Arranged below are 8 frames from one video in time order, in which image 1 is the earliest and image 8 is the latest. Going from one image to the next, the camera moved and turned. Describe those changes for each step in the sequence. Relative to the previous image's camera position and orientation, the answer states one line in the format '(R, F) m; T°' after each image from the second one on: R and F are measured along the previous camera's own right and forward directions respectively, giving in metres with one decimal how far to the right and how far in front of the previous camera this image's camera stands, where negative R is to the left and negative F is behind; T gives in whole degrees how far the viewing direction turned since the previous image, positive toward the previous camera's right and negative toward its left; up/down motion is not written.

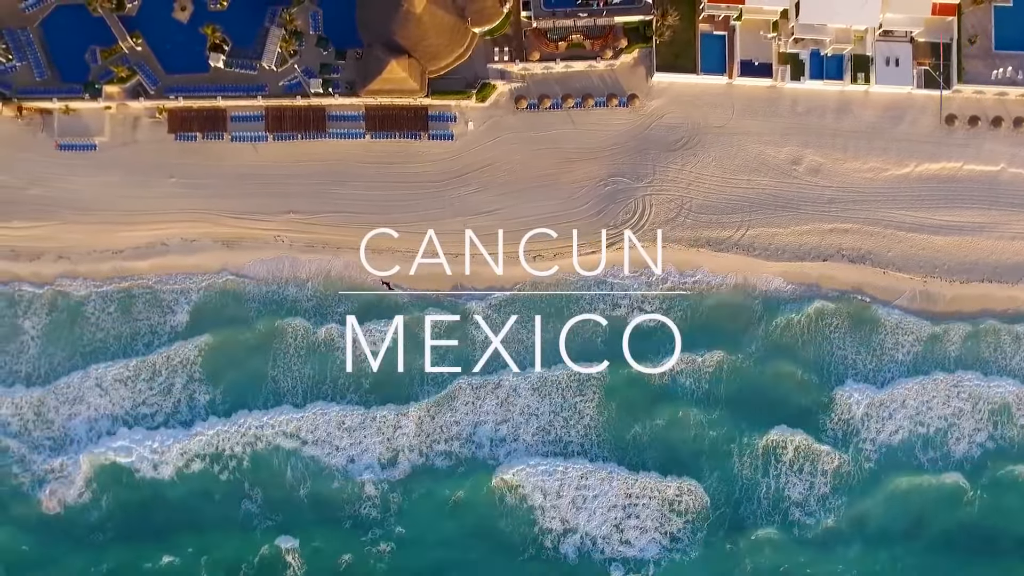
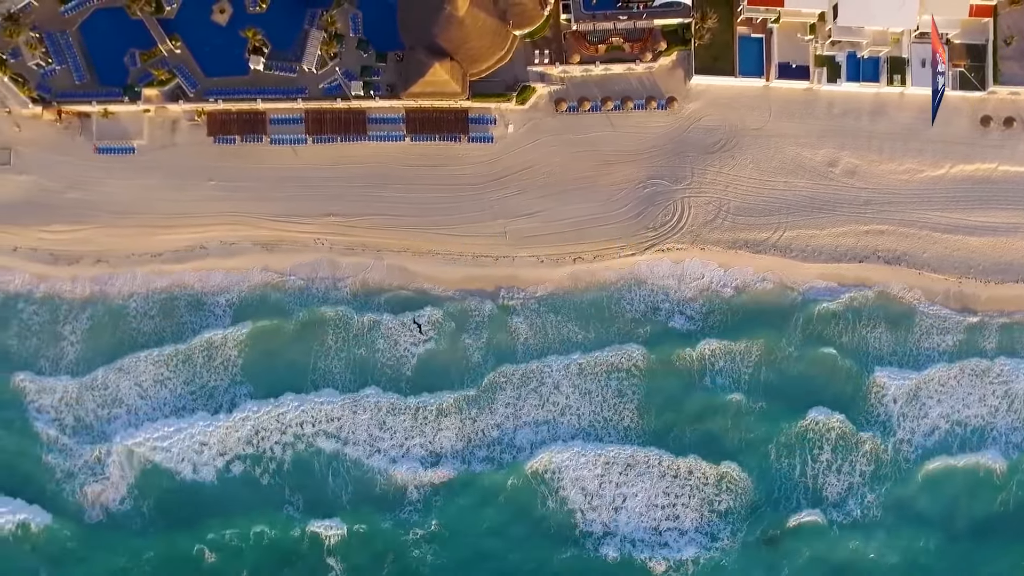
(-2.1, -0.1) m; 0°
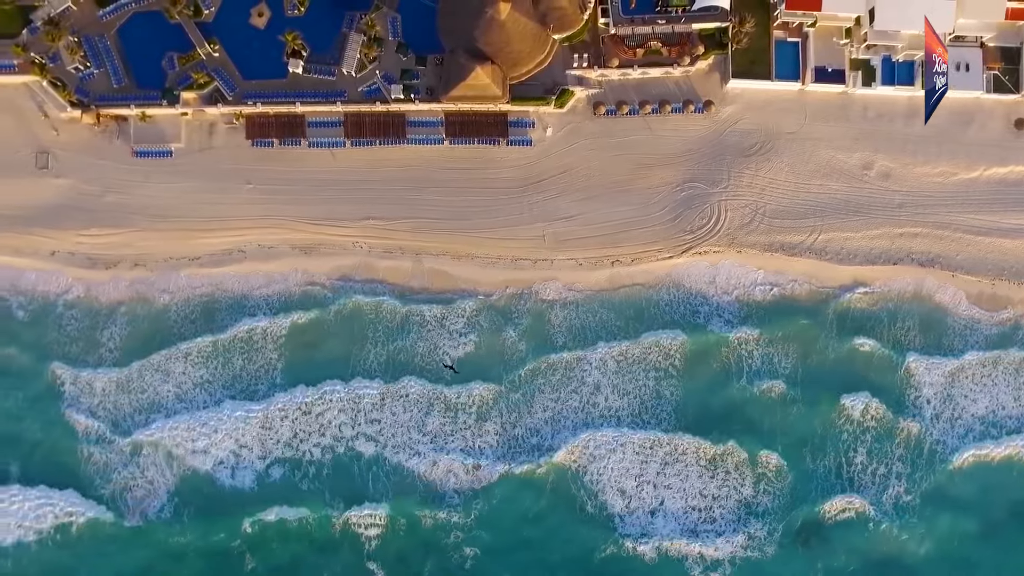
(-2.0, 0.0) m; 0°
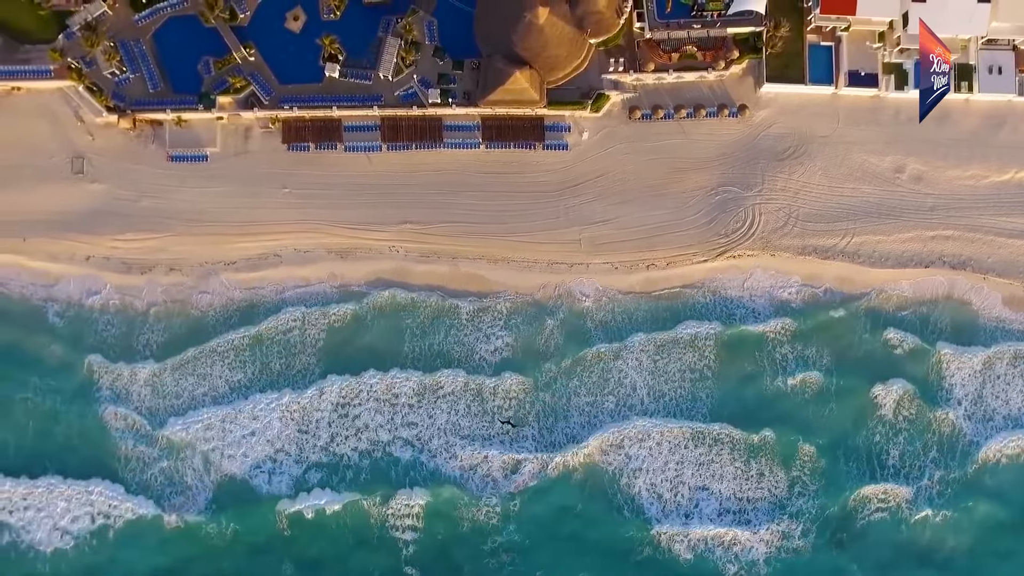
(-1.9, 0.0) m; 0°
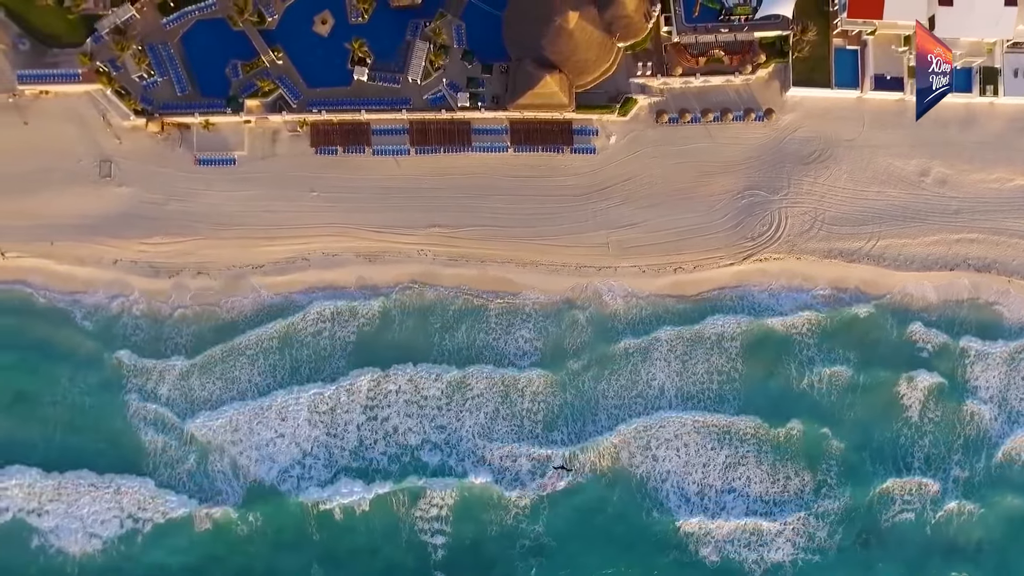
(-1.5, 0.0) m; 0°
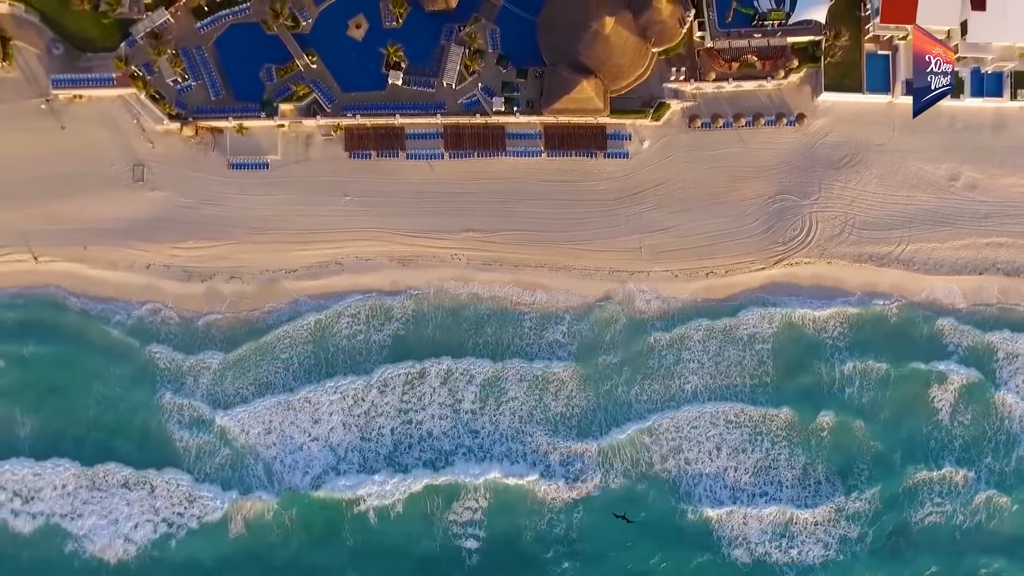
(-1.7, 0.0) m; 0°
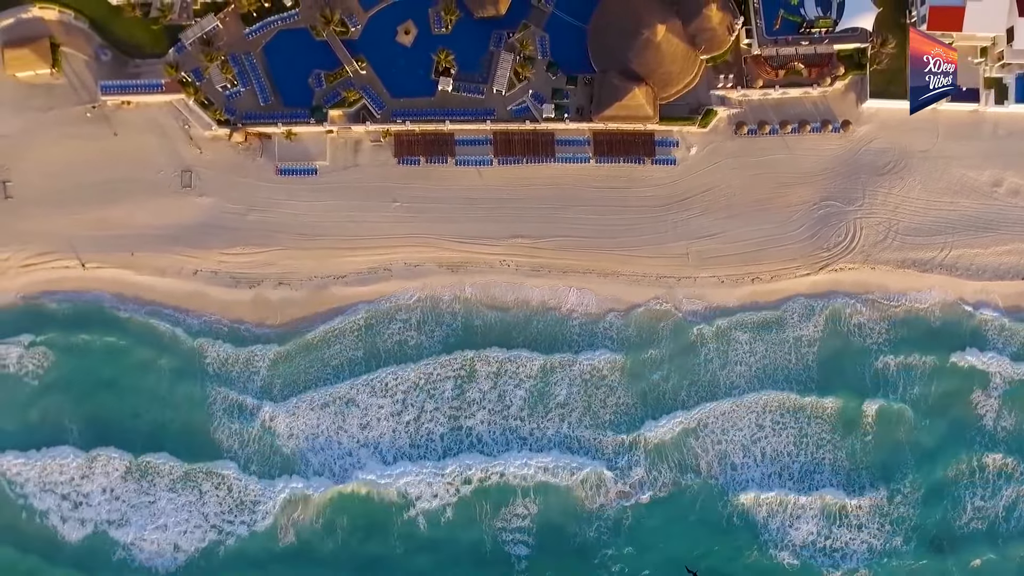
(-2.5, 0.0) m; 0°
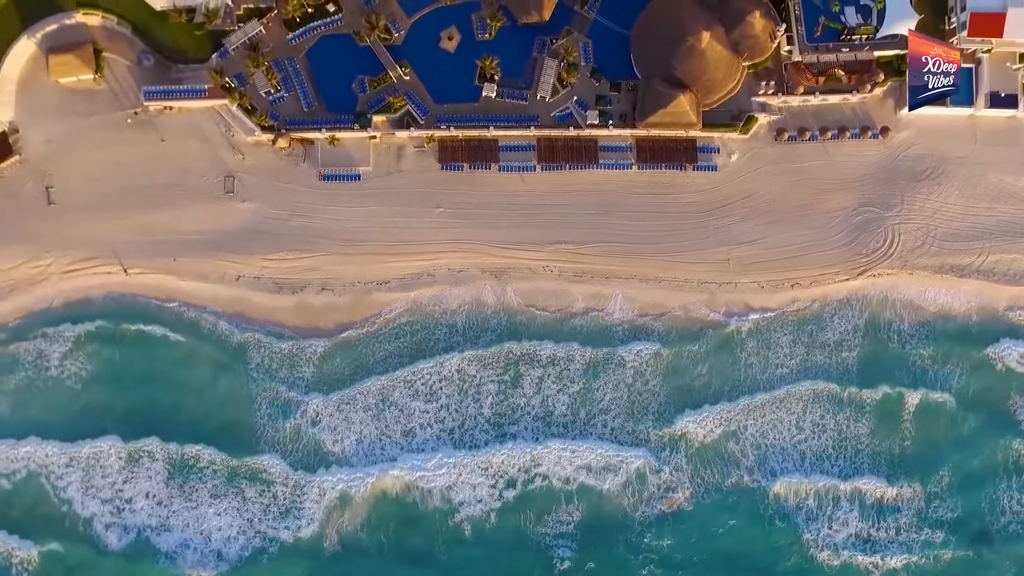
(-2.2, 0.0) m; 0°
